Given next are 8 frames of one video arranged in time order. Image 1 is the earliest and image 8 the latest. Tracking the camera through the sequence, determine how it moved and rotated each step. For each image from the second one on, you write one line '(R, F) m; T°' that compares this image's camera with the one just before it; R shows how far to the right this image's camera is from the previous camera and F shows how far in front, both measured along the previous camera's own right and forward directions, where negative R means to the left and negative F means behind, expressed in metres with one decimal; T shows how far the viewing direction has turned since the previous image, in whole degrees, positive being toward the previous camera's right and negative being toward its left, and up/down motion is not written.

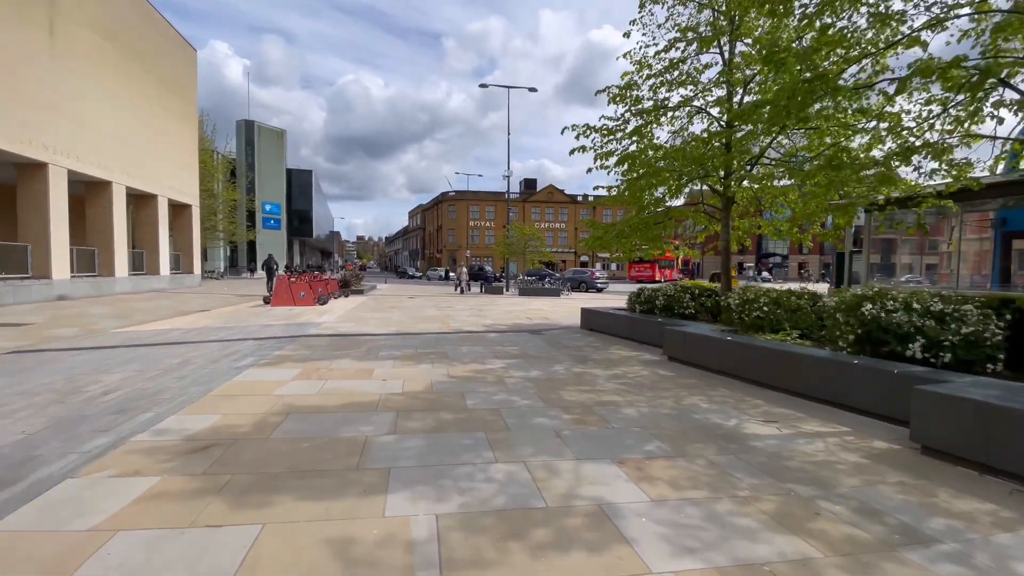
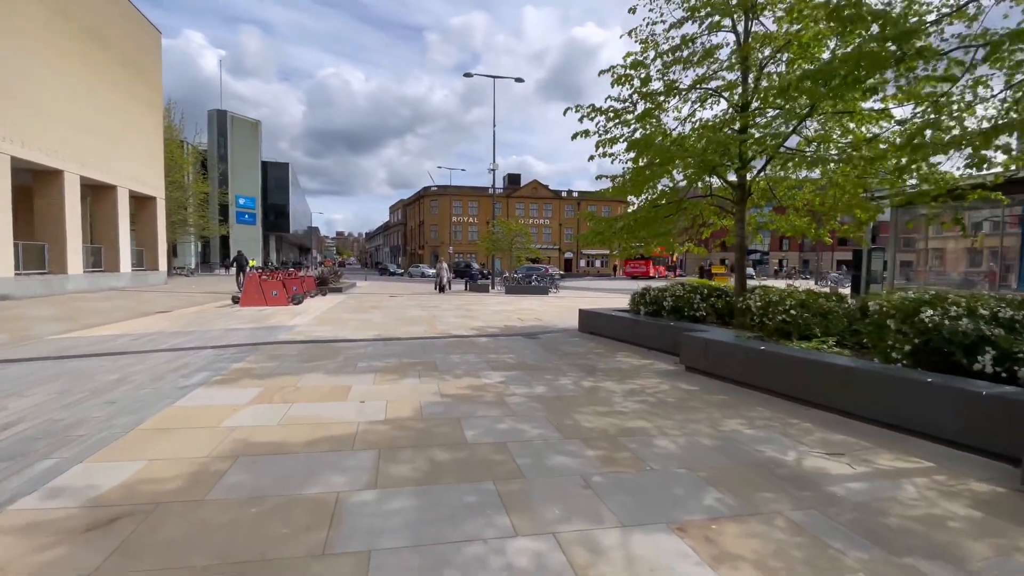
(-0.2, +1.0) m; +2°
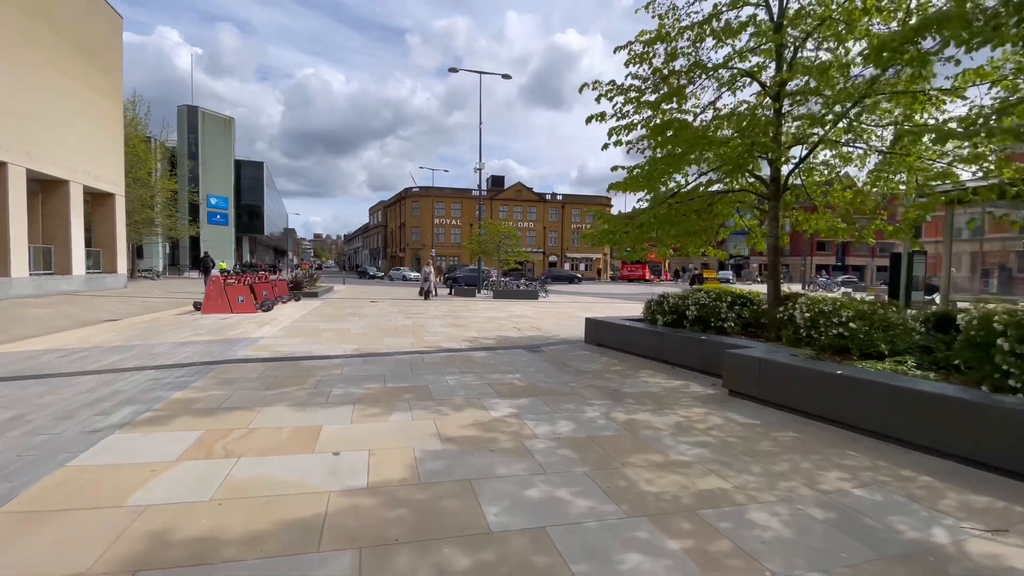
(-0.4, +1.3) m; +2°
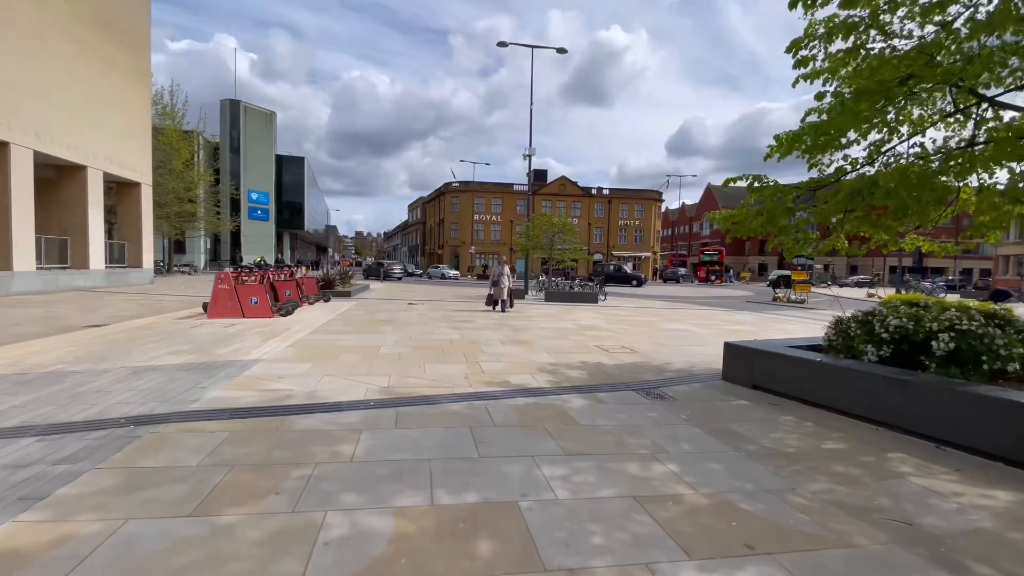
(-0.9, +3.1) m; -4°
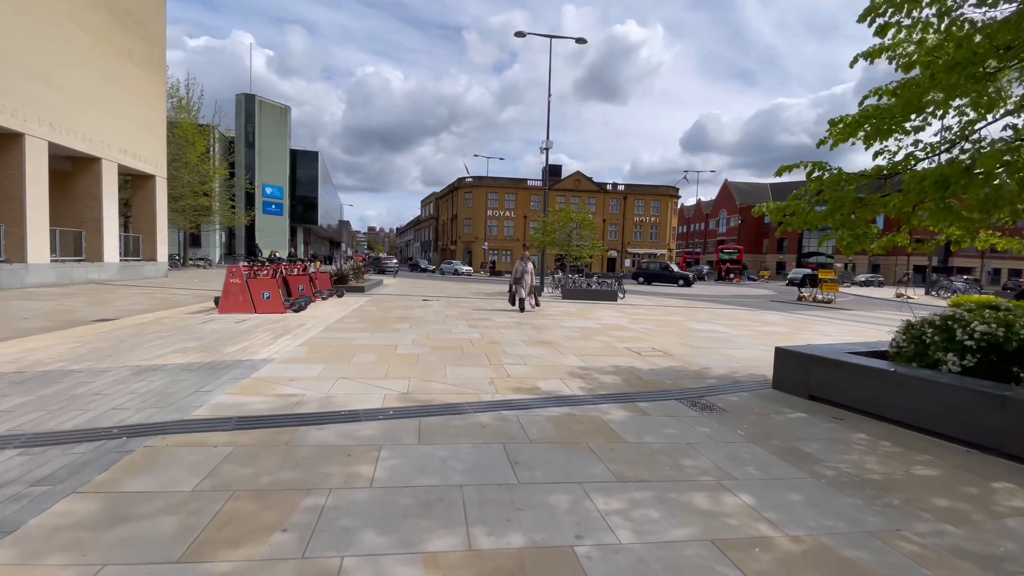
(-0.2, +0.5) m; -1°
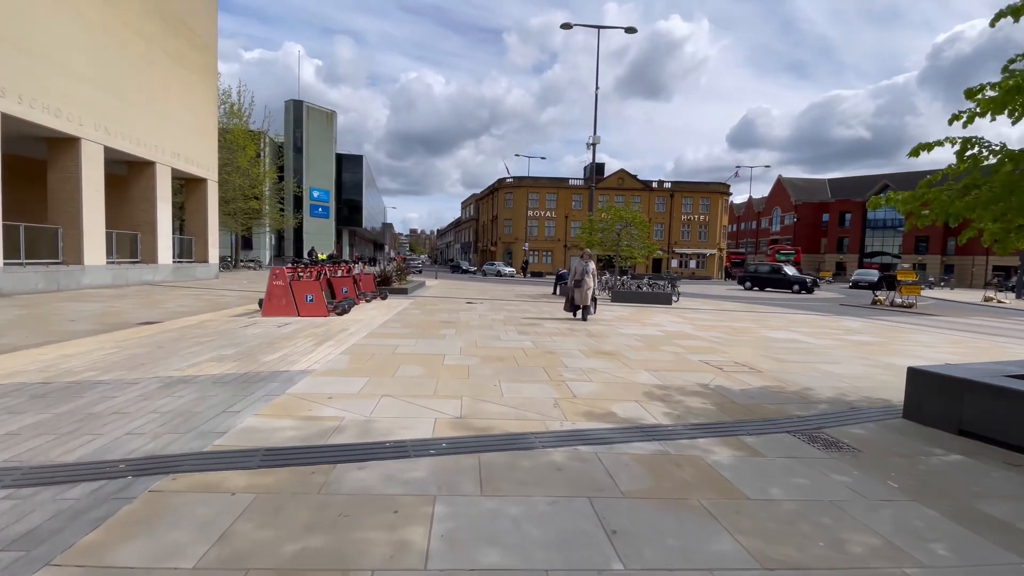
(-0.3, +0.9) m; -5°
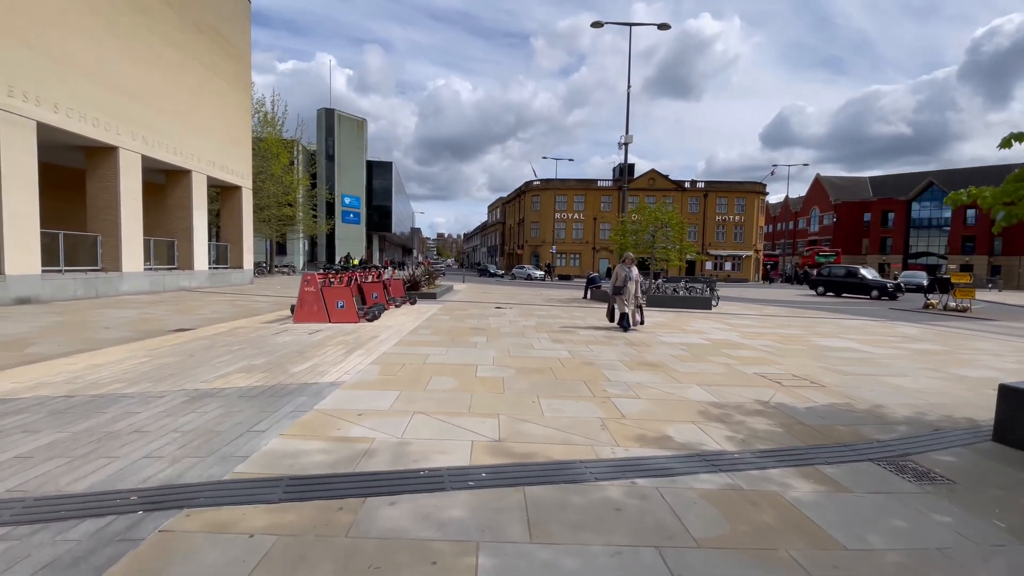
(-0.2, +0.4) m; -3°
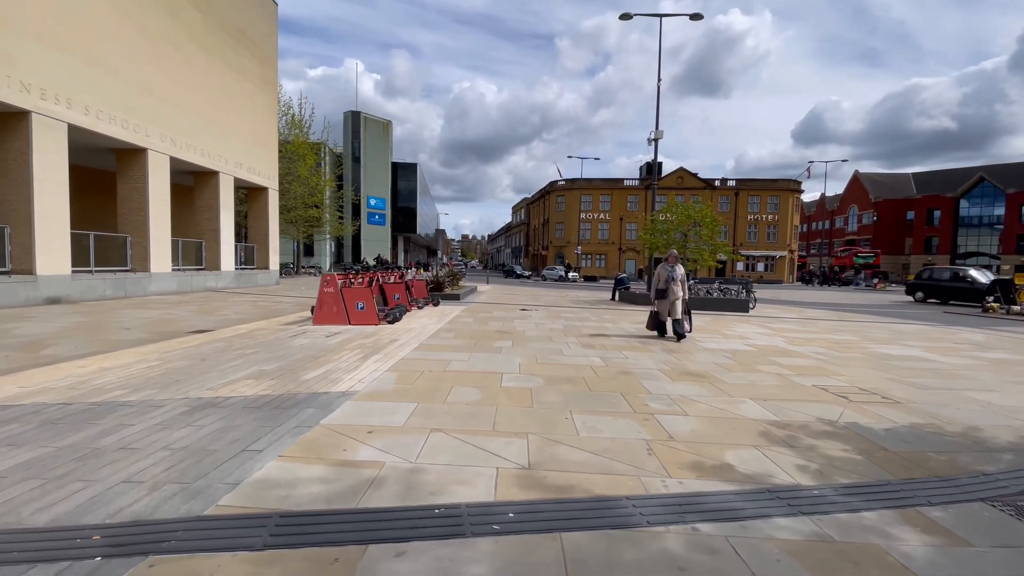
(-0.1, +0.6) m; -3°
